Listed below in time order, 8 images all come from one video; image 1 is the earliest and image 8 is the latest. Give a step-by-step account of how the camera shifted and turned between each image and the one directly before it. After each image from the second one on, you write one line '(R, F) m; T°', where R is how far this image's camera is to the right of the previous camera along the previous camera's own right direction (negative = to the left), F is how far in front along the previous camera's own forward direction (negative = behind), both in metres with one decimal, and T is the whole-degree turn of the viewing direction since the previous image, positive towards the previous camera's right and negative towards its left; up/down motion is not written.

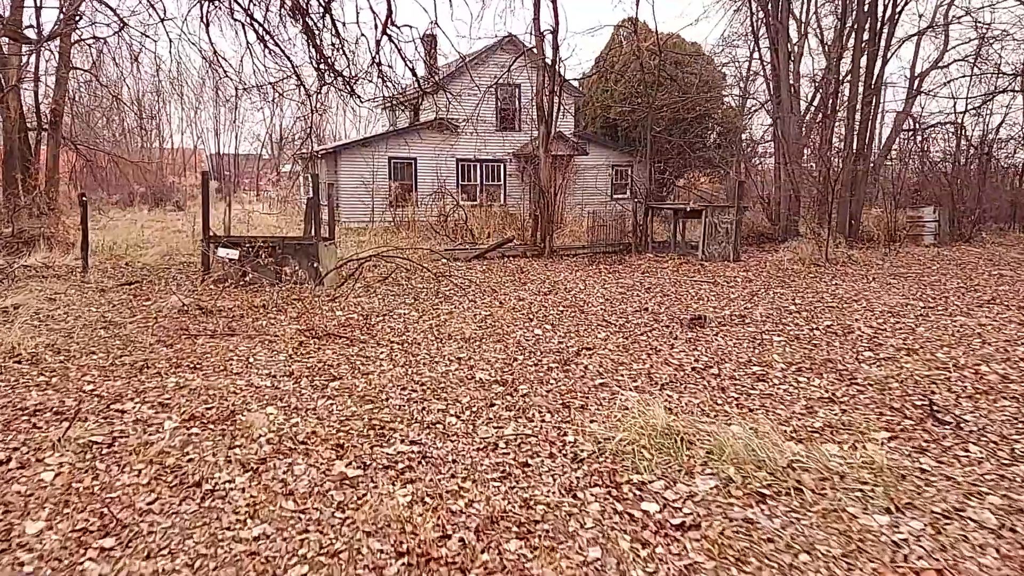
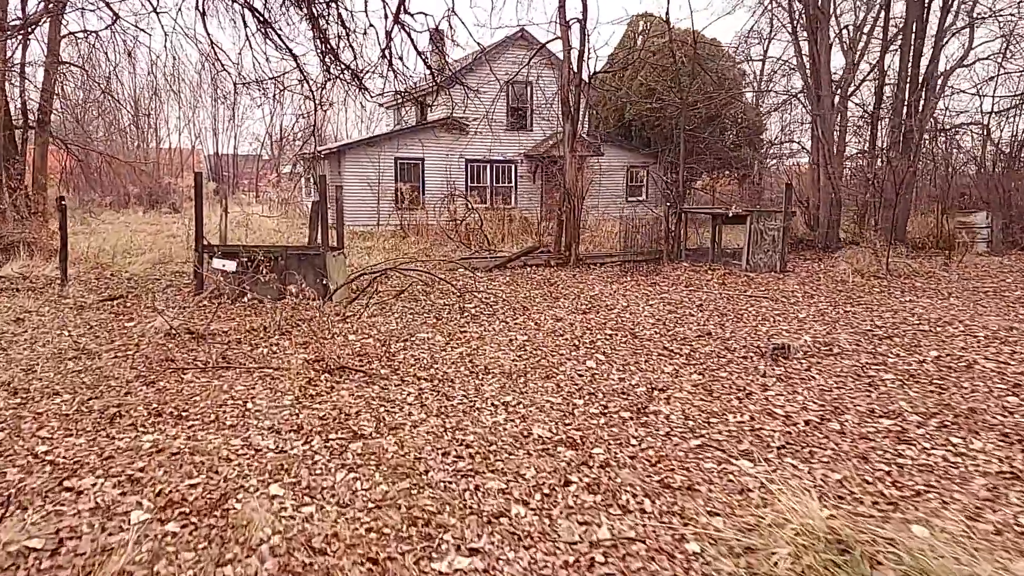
(-0.4, +1.0) m; 0°
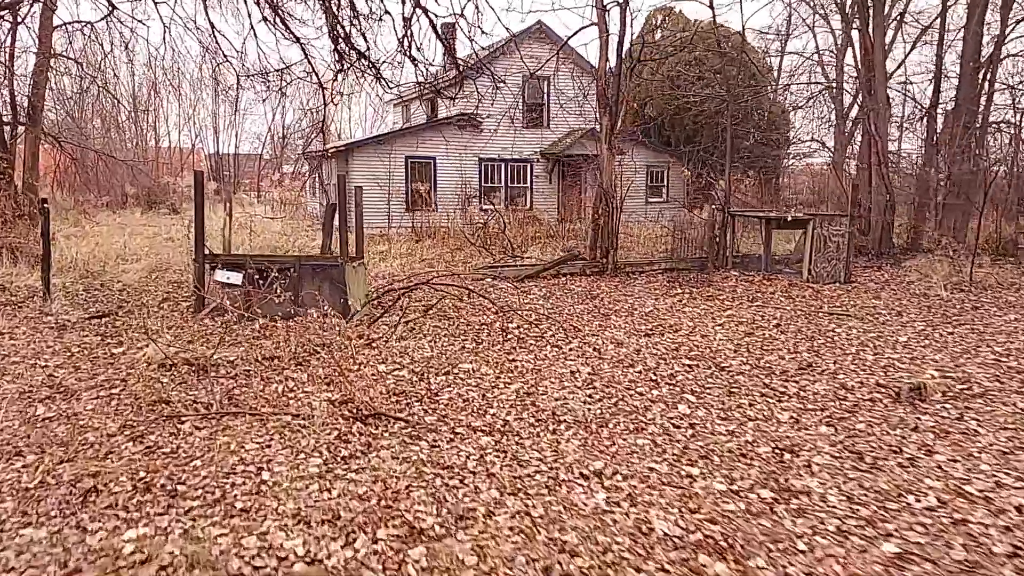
(-0.5, +1.0) m; 0°
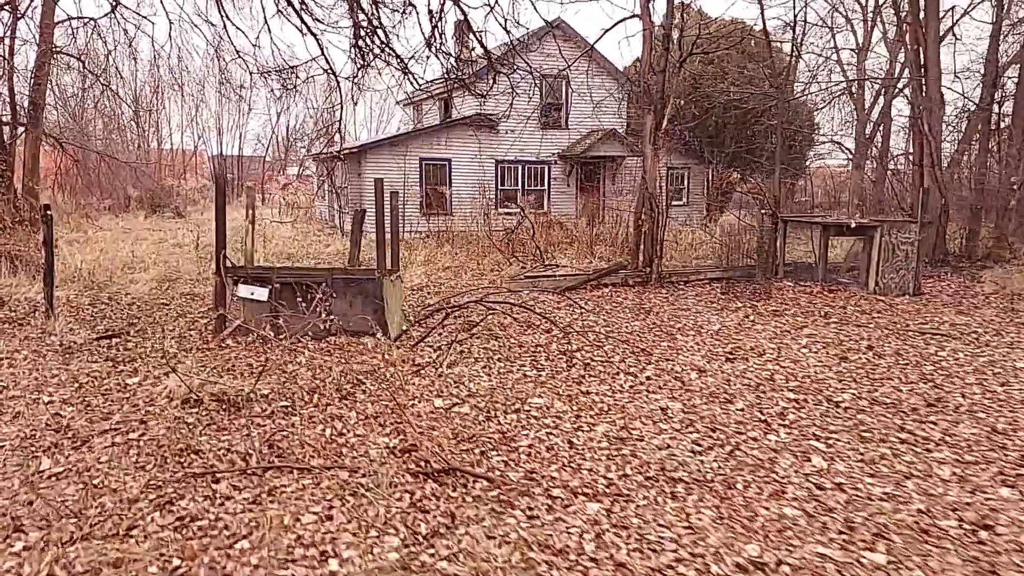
(-0.5, +0.7) m; 0°
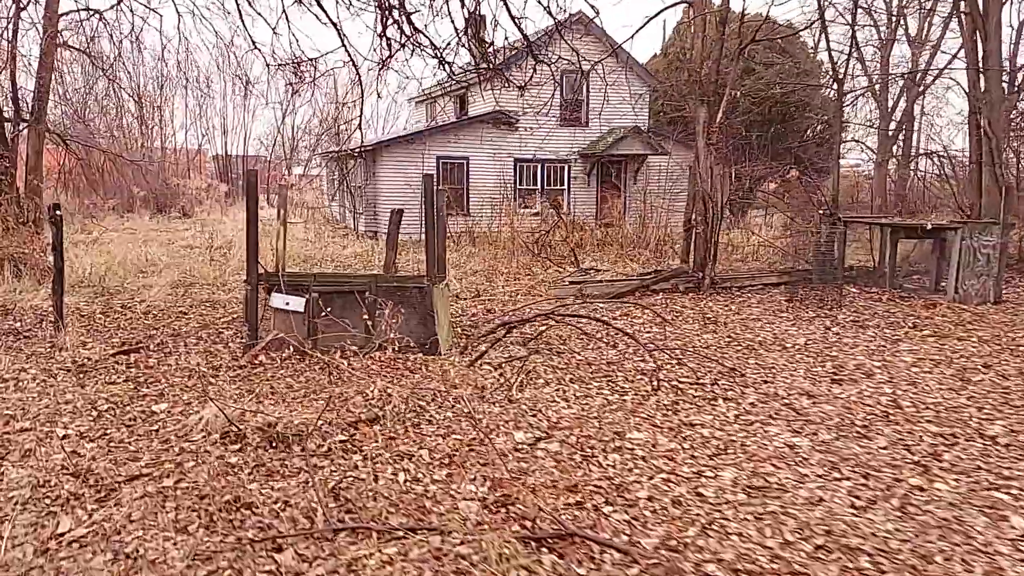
(-0.5, +0.7) m; 0°
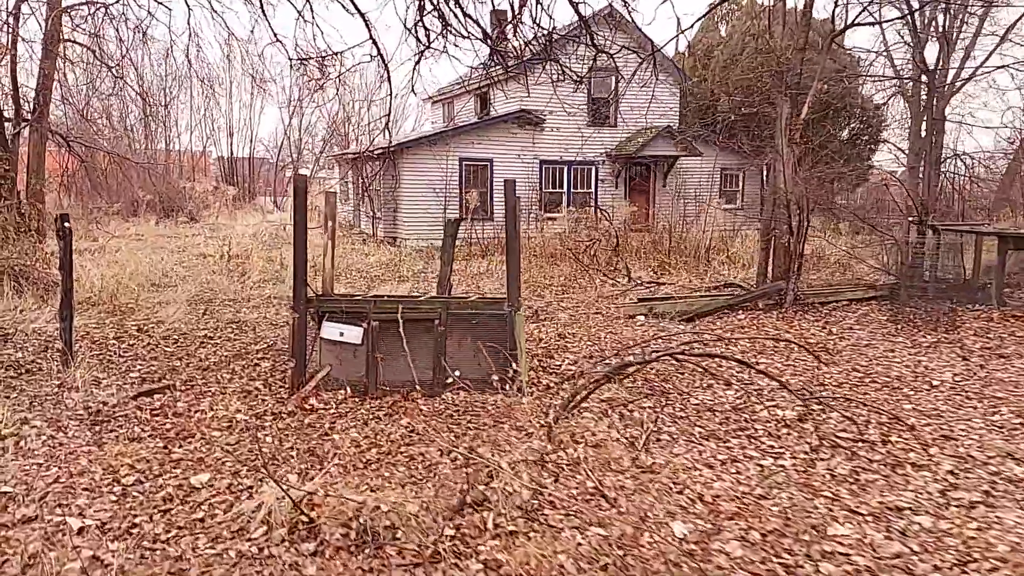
(-0.7, +0.9) m; 0°
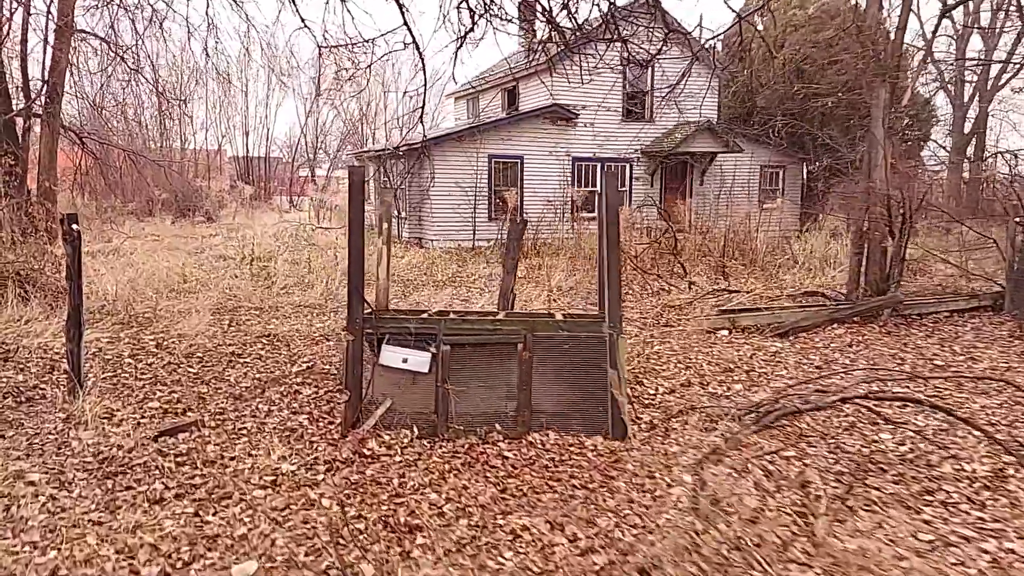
(-0.5, +0.9) m; -1°
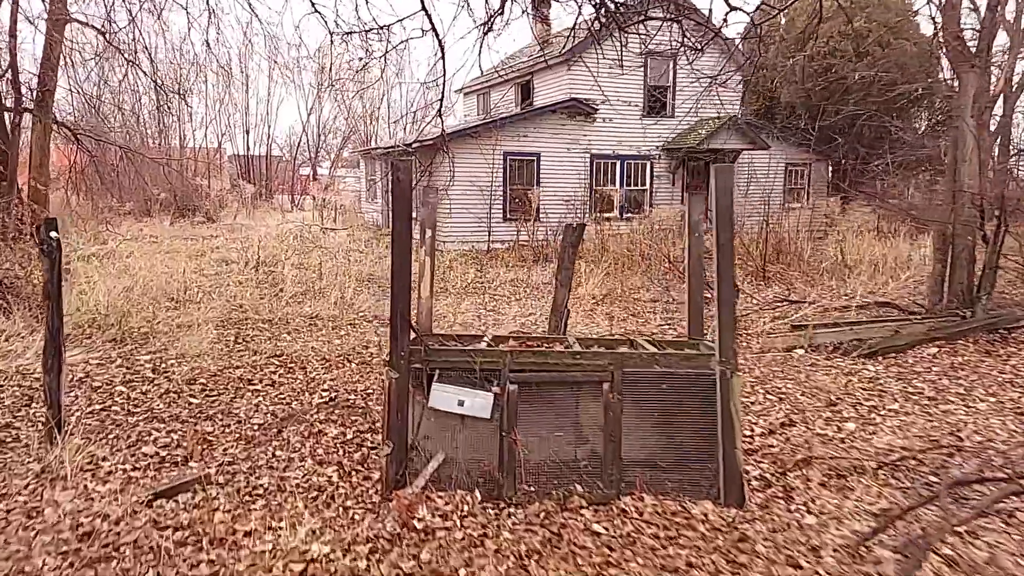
(-0.4, +0.8) m; 0°
